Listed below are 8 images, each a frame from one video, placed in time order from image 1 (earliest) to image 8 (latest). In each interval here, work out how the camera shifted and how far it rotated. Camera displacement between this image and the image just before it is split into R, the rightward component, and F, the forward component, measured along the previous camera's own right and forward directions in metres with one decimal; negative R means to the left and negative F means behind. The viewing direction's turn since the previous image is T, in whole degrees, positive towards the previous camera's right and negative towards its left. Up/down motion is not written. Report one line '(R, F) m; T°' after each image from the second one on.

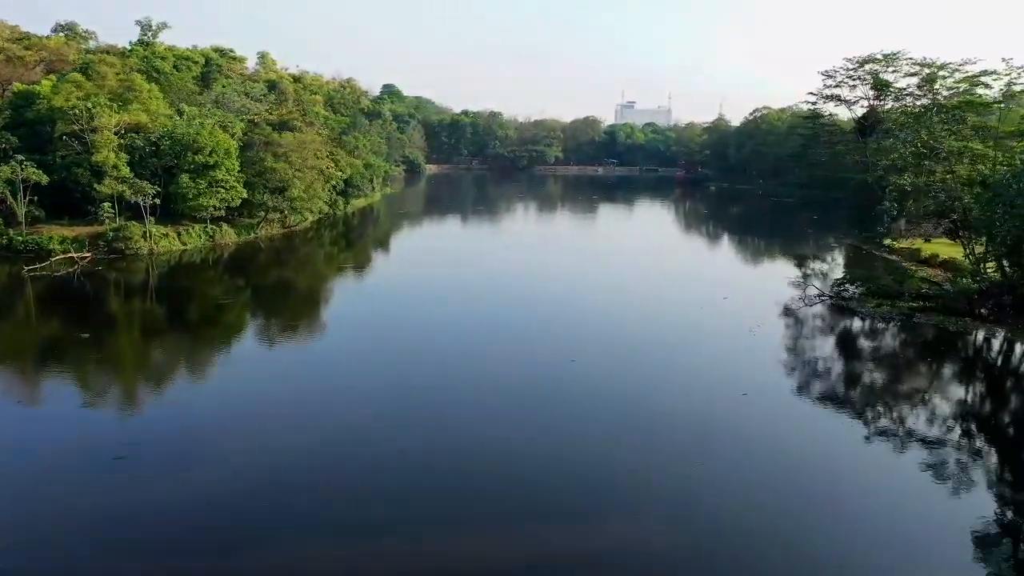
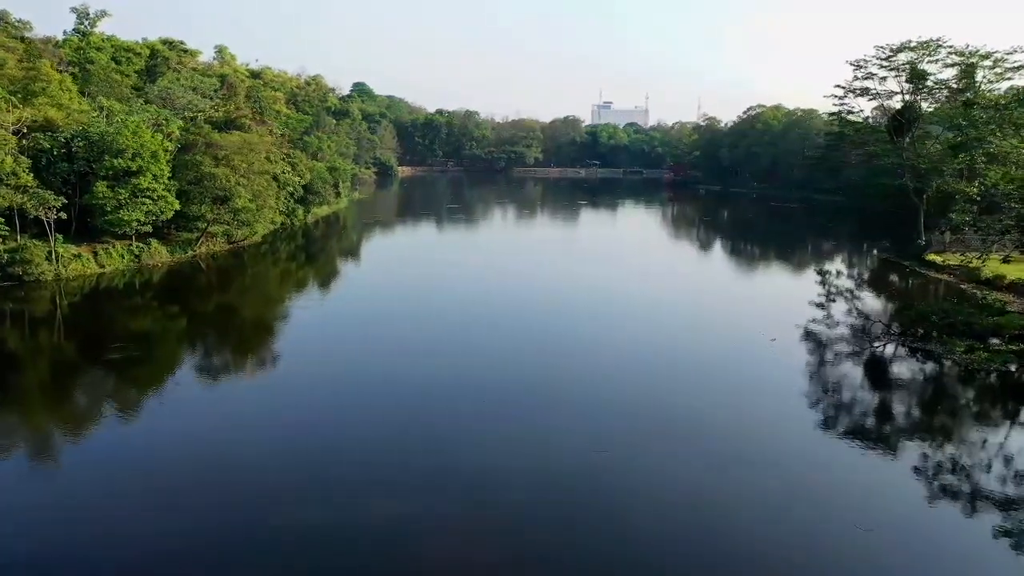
(-0.2, +2.9) m; +2°
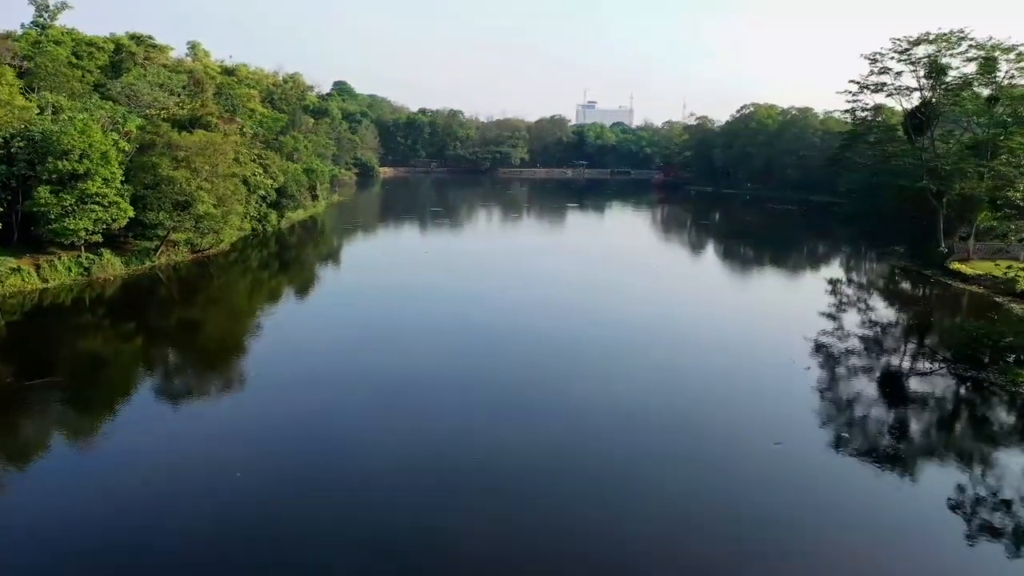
(-0.1, +1.4) m; +1°
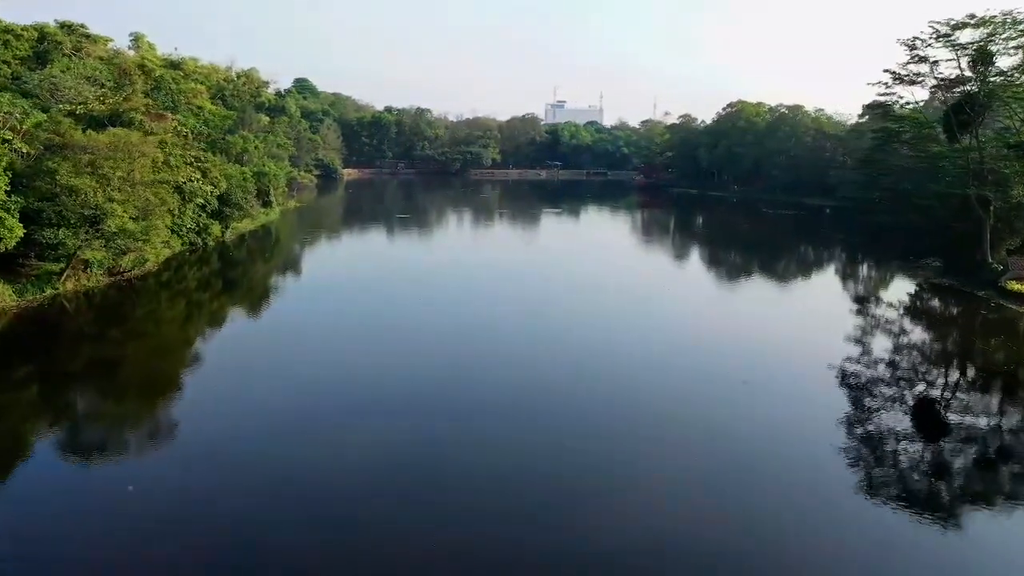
(-0.3, +2.6) m; +3°
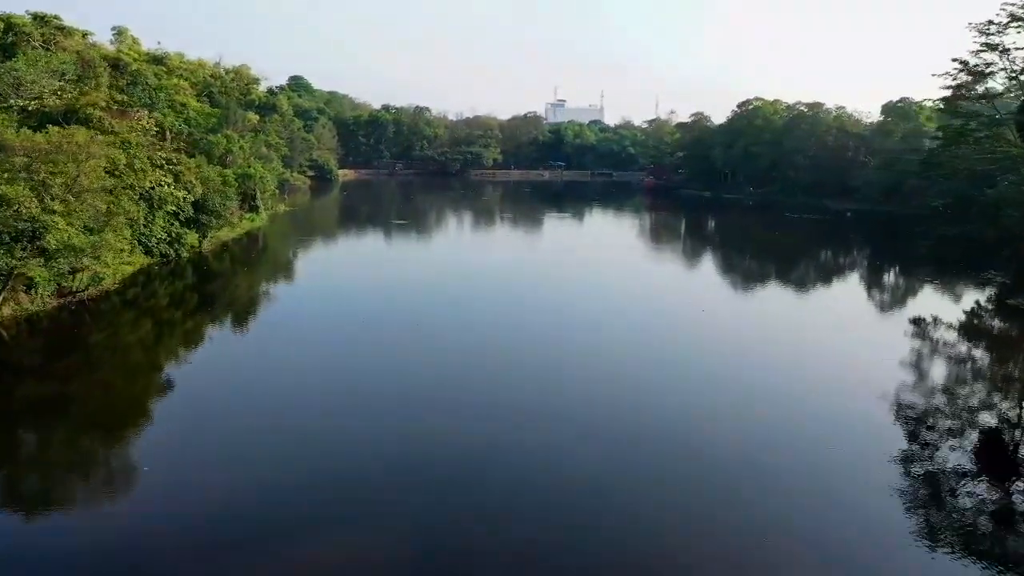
(-0.2, +1.9) m; 0°
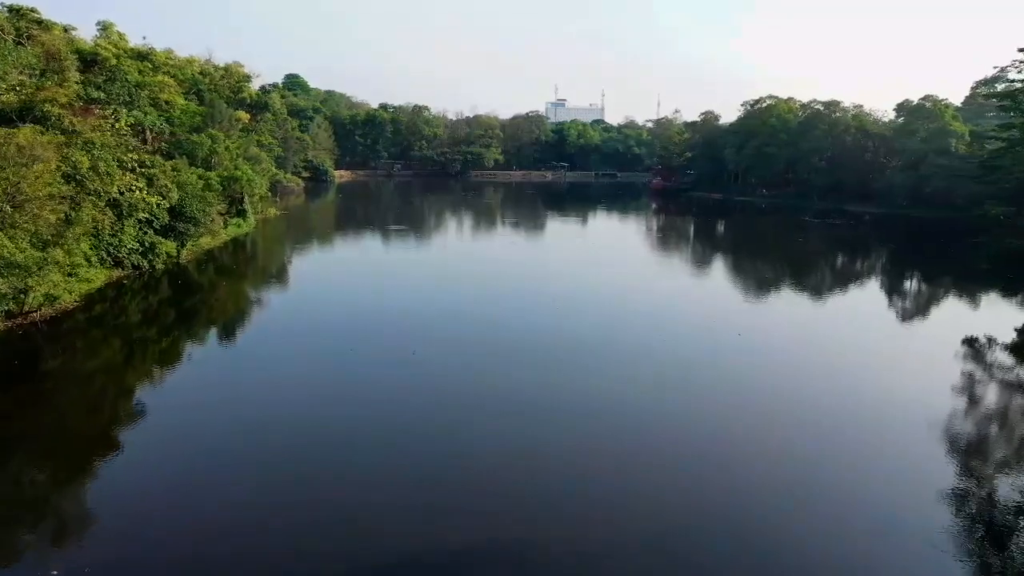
(-0.2, +1.5) m; 0°
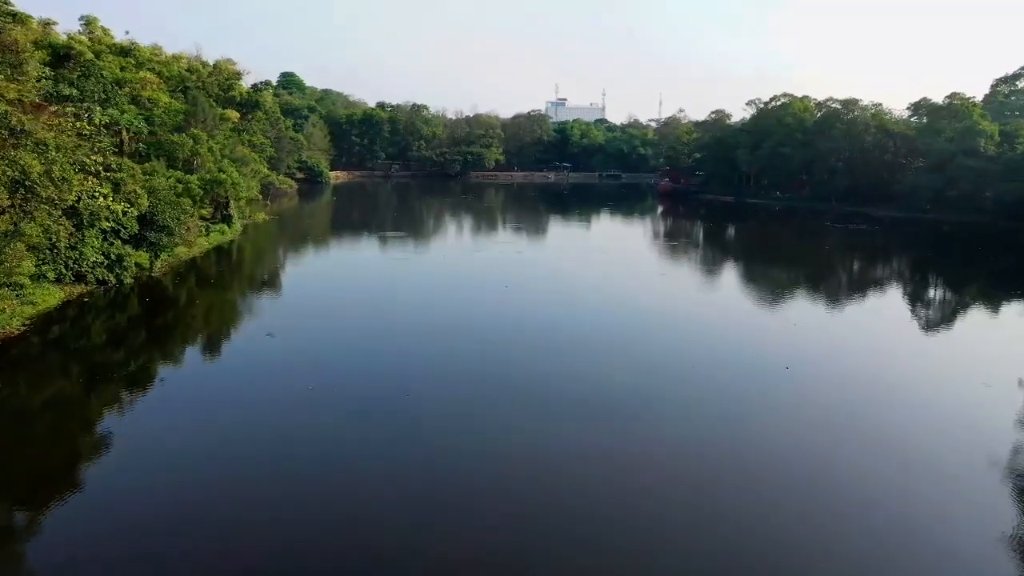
(-0.1, +1.5) m; 0°
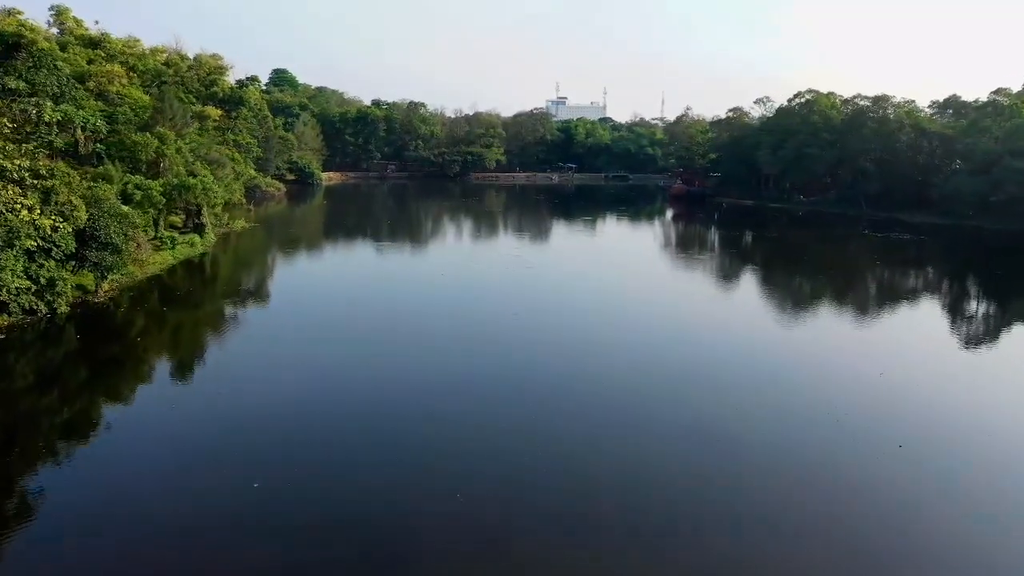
(-0.2, +2.3) m; 0°
